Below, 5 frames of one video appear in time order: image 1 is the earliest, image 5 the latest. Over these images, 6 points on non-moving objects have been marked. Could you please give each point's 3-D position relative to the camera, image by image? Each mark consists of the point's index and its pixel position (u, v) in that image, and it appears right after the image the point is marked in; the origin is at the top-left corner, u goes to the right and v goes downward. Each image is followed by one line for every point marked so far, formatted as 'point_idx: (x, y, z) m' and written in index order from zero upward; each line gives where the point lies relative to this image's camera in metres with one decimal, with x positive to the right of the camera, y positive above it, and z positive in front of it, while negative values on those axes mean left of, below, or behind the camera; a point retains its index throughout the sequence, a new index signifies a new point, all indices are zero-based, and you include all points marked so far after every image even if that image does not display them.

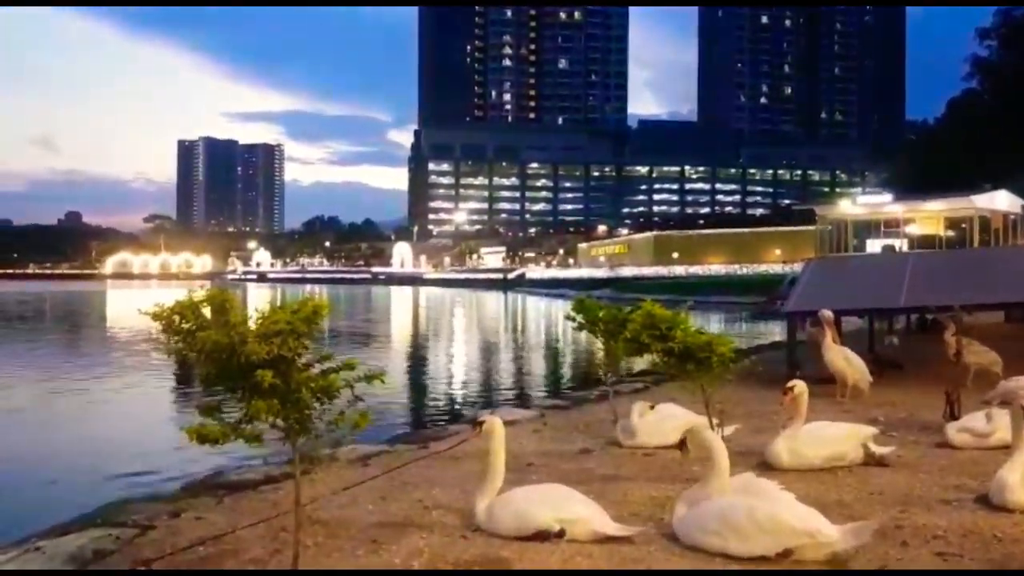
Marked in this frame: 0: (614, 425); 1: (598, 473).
0: (+1.2, -1.6, +12.9) m
1: (+0.8, -1.6, +9.5) m
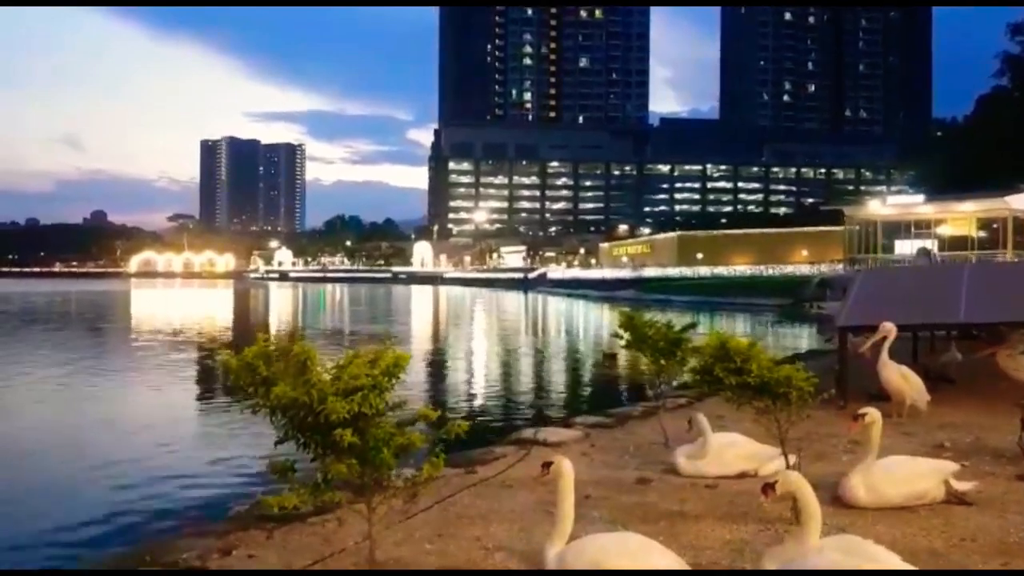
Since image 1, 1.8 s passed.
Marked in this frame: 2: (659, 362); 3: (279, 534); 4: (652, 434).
0: (+1.7, -1.8, +12.5) m
1: (+1.3, -1.8, +9.1) m
2: (+1.8, -0.9, +13.3) m
3: (-1.9, -2.0, +9.1) m
4: (+1.8, -1.9, +14.3) m
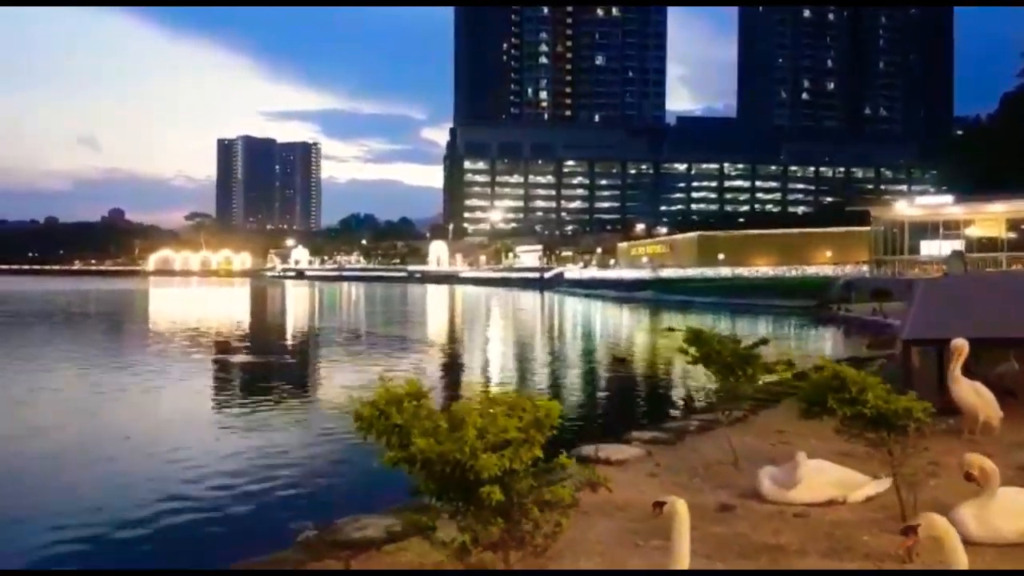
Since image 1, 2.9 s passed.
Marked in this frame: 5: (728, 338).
0: (+2.4, -2.0, +12.0) m
1: (+1.9, -1.9, +8.6) m
2: (+2.5, -1.0, +12.8) m
3: (-1.2, -2.2, +8.7) m
4: (+2.5, -2.0, +13.8) m
5: (+2.5, -0.6, +13.1) m
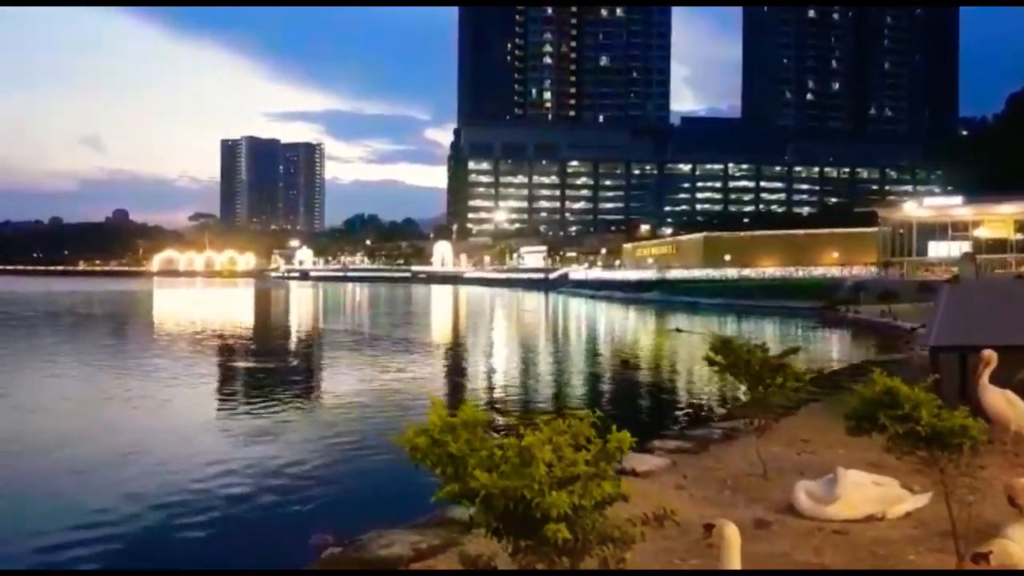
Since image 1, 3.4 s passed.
0: (+2.7, -2.1, +11.7) m
1: (+2.2, -2.0, +8.3) m
2: (+2.7, -1.1, +12.6) m
3: (-1.0, -2.2, +8.4) m
4: (+2.8, -2.1, +13.5) m
5: (+2.8, -0.7, +12.8) m
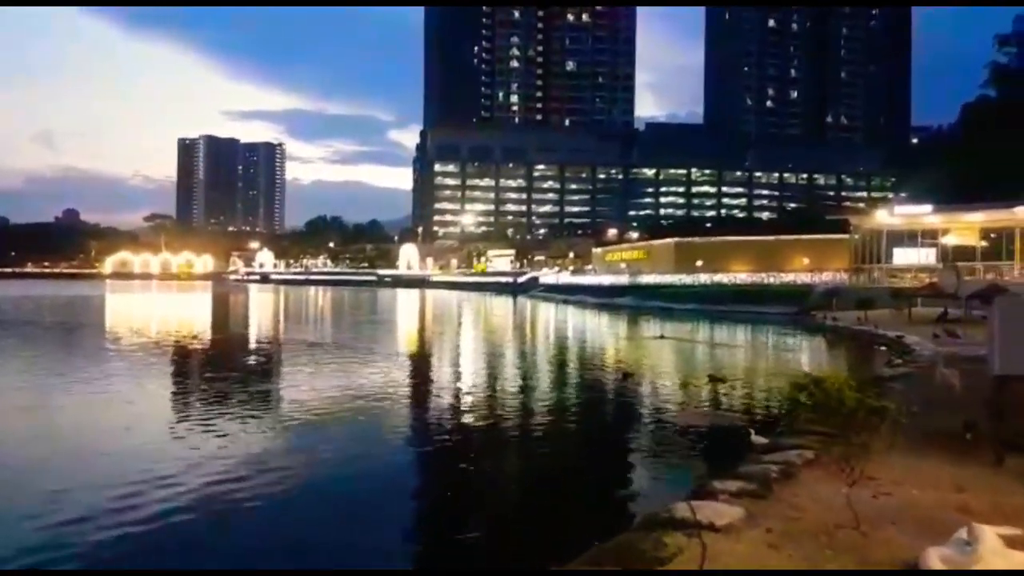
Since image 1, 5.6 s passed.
0: (+3.4, -2.4, +10.6) m
1: (+3.0, -2.3, +7.2) m
2: (+3.4, -1.5, +11.4) m
3: (-0.2, -2.5, +7.1) m
4: (+3.4, -2.4, +12.4) m
5: (+3.5, -1.0, +11.7) m
